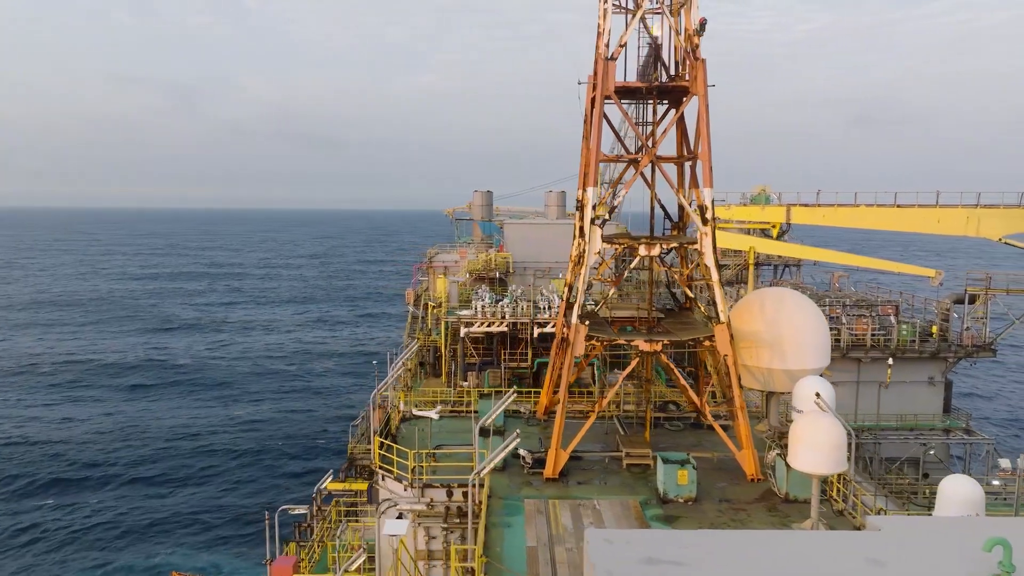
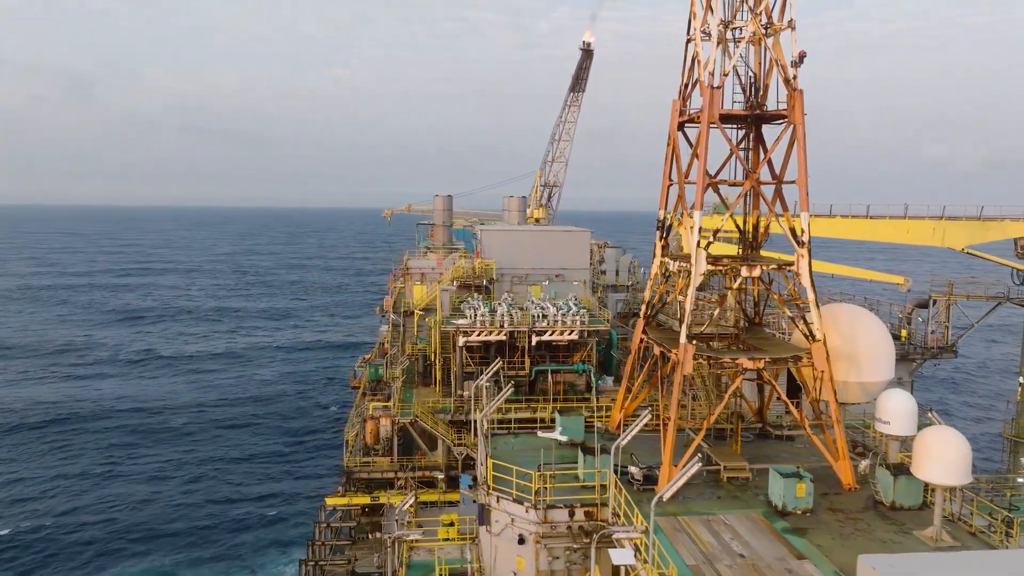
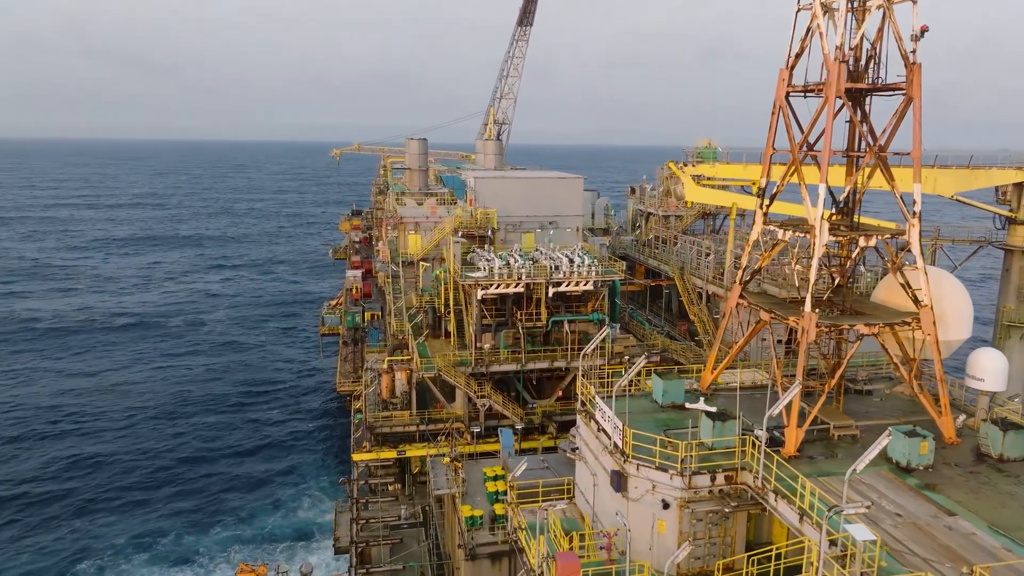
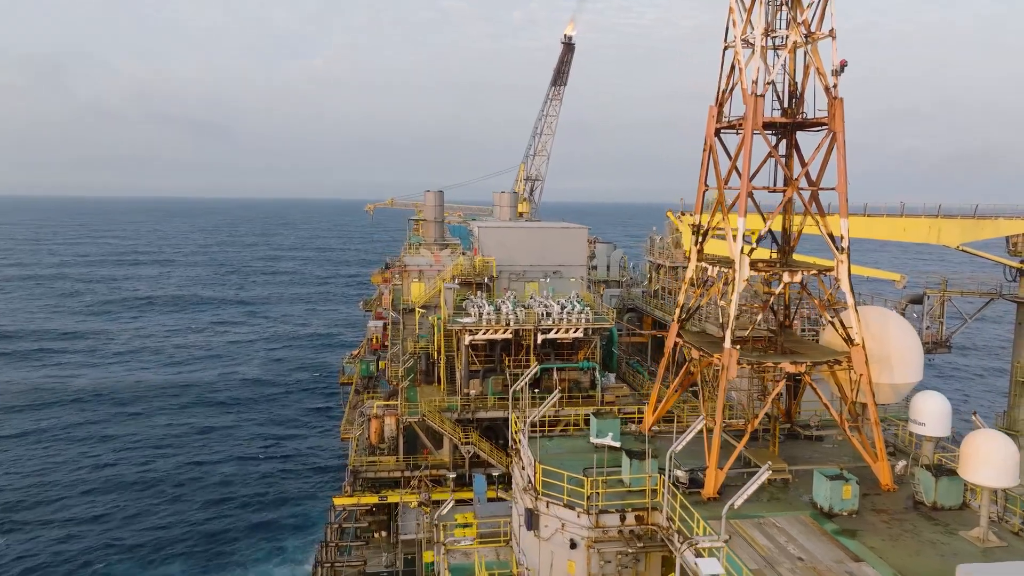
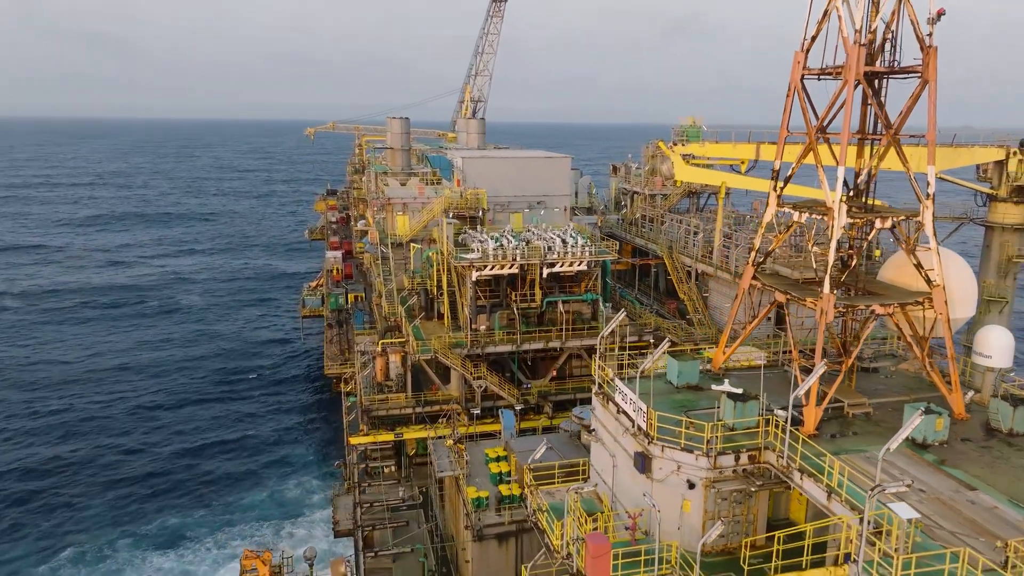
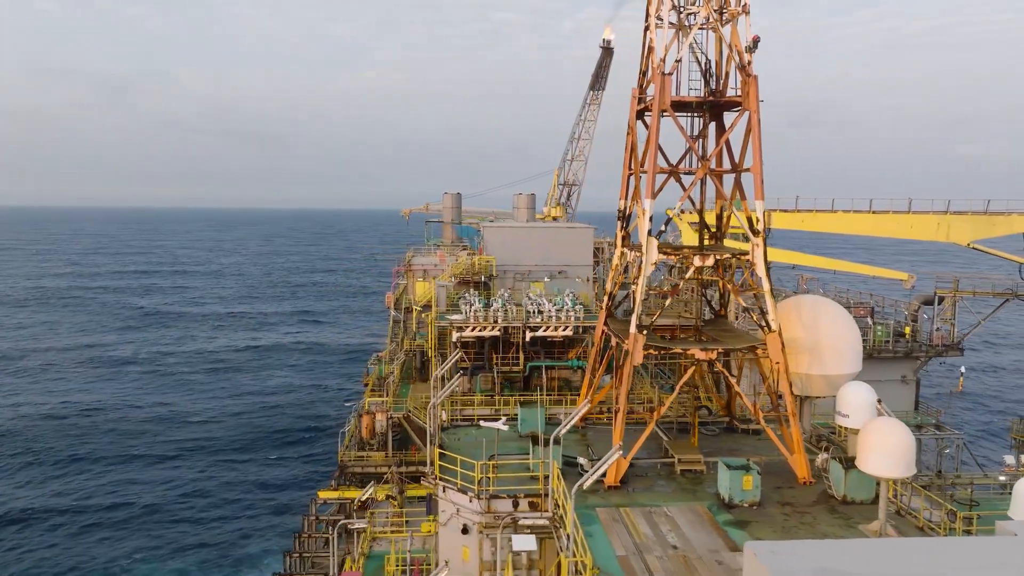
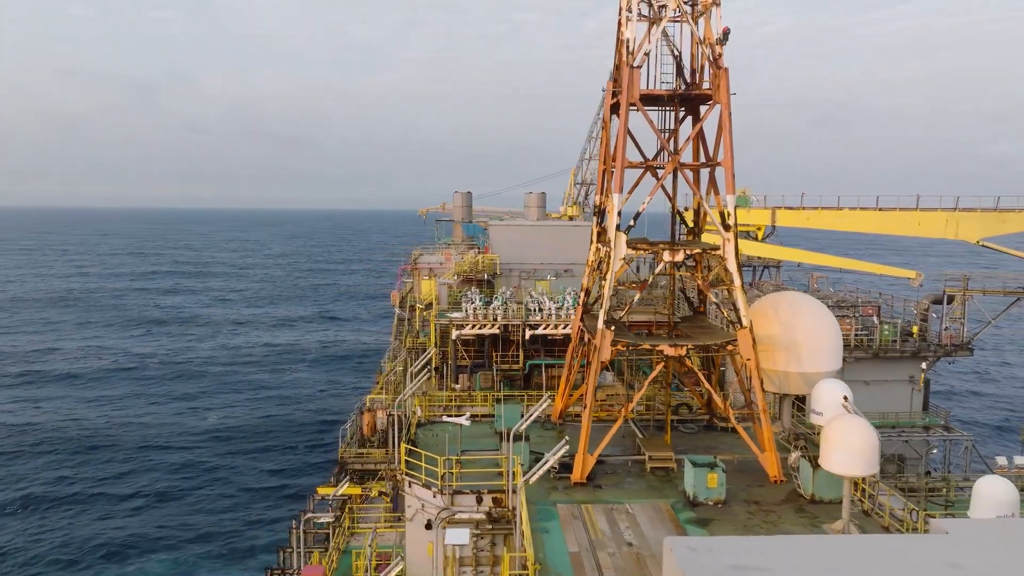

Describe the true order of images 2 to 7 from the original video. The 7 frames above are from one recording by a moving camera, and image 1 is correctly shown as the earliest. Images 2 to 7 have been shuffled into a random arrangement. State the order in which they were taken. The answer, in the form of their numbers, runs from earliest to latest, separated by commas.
7, 6, 2, 4, 3, 5
